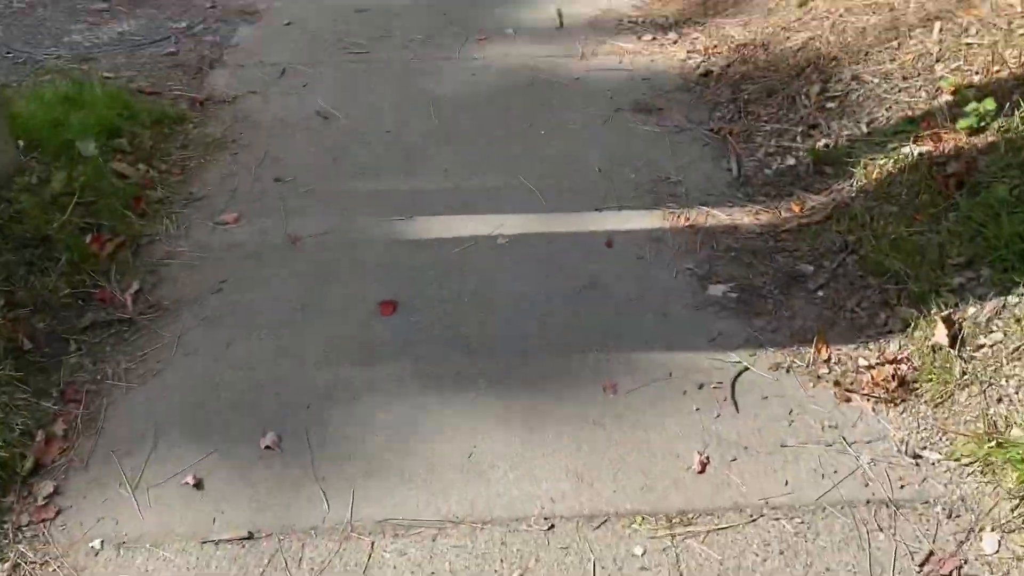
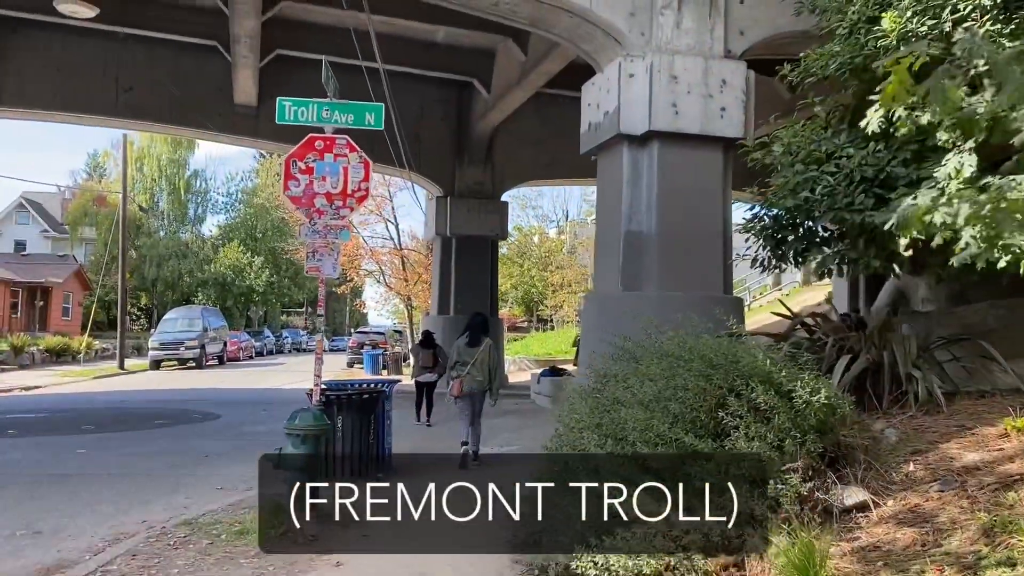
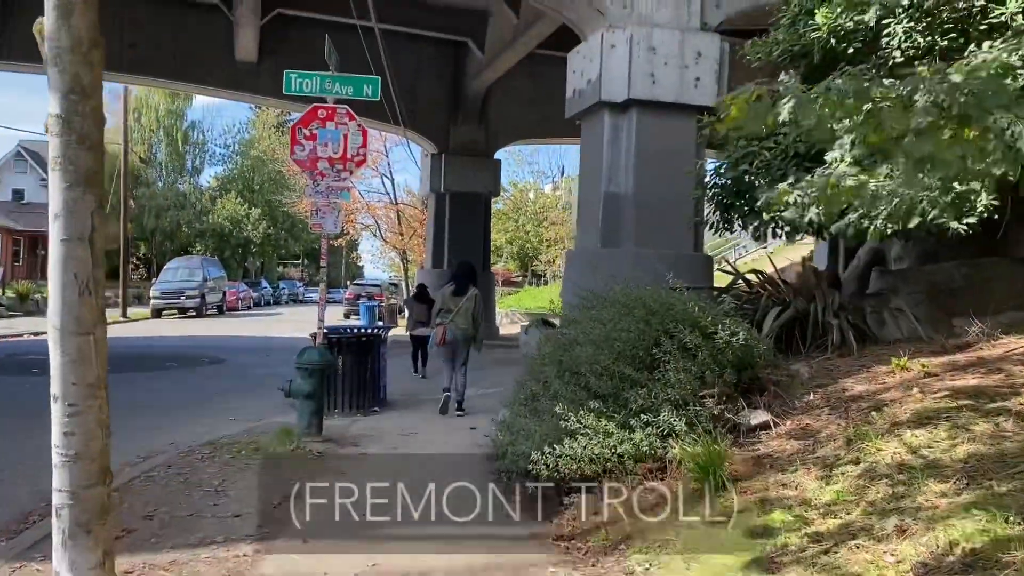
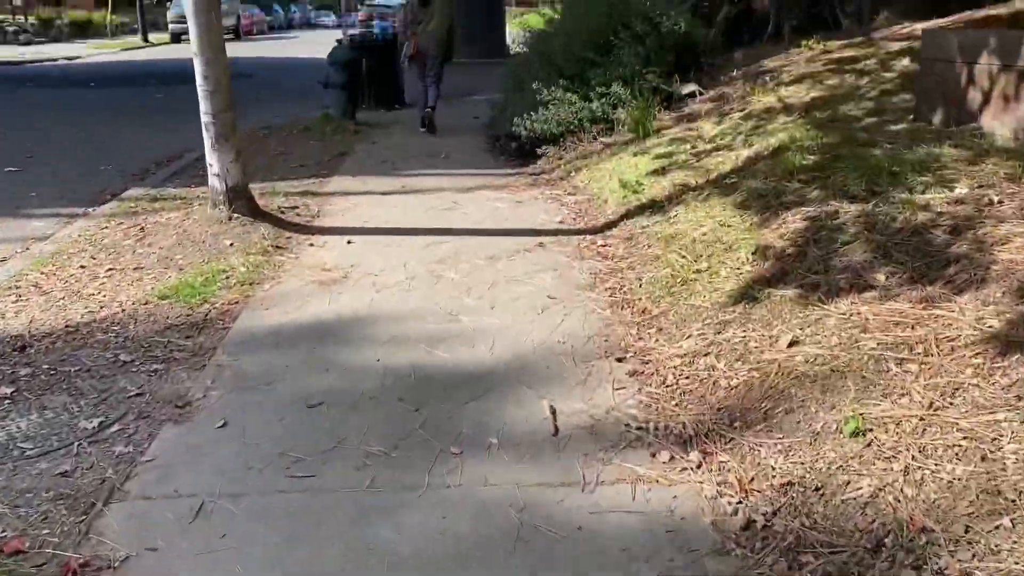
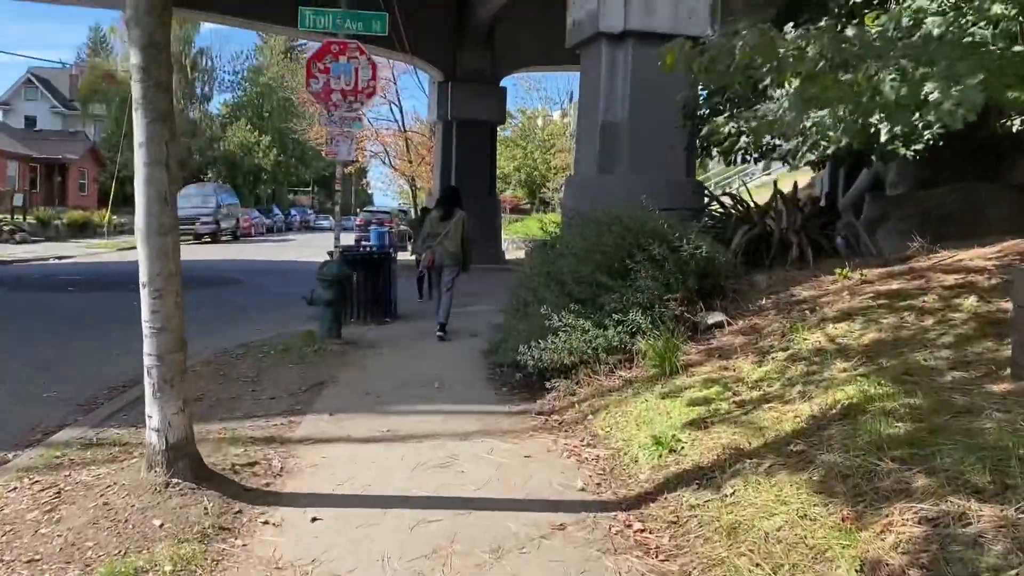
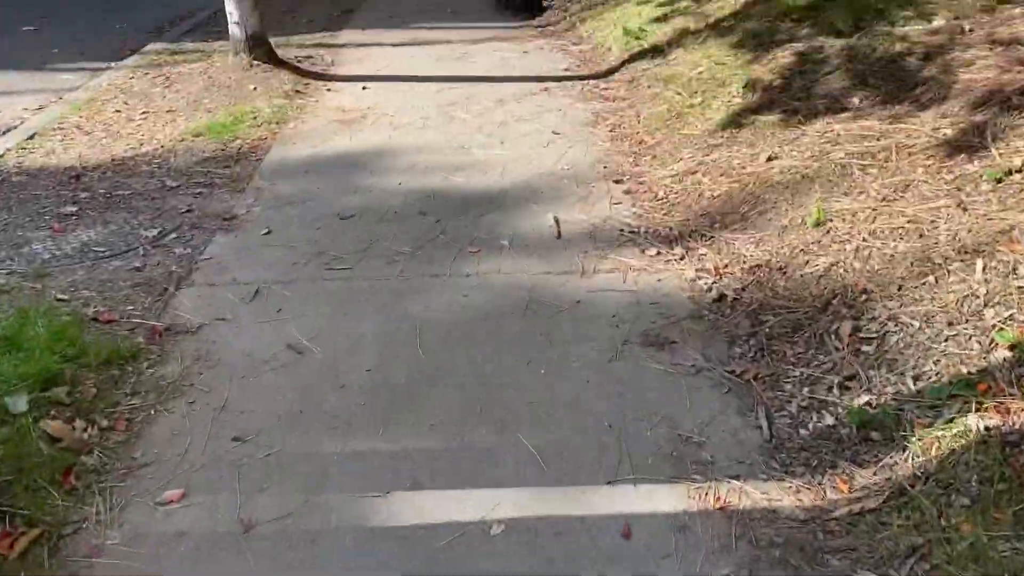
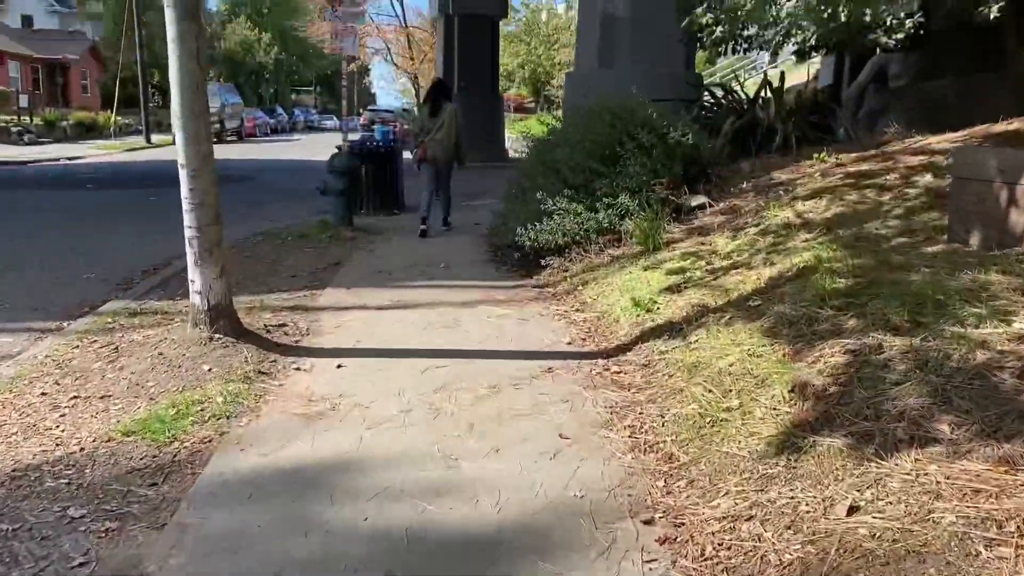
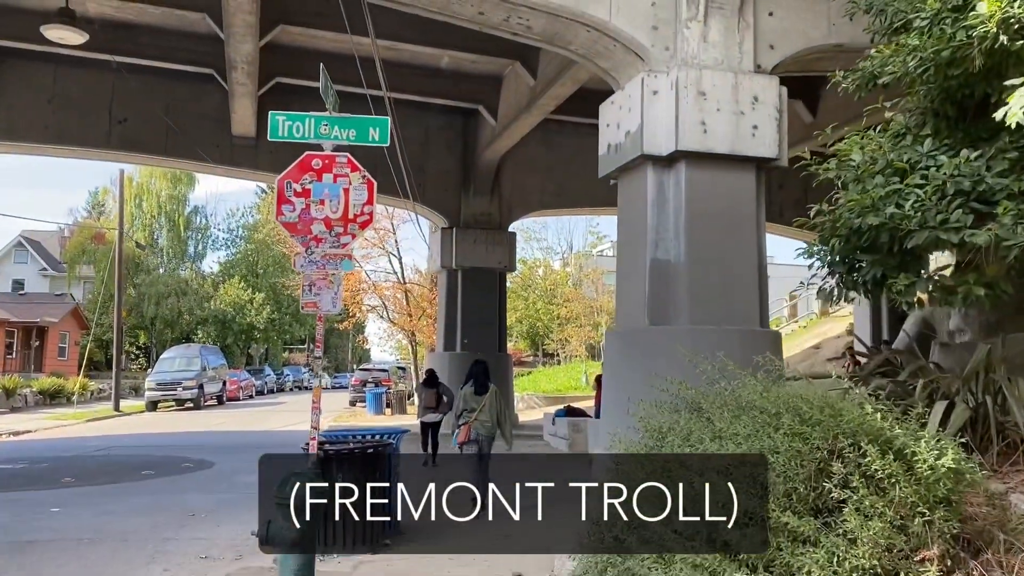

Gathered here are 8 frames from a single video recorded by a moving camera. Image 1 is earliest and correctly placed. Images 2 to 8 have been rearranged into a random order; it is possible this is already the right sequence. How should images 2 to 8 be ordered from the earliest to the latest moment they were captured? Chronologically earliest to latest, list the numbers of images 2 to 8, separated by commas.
6, 4, 7, 5, 3, 2, 8
